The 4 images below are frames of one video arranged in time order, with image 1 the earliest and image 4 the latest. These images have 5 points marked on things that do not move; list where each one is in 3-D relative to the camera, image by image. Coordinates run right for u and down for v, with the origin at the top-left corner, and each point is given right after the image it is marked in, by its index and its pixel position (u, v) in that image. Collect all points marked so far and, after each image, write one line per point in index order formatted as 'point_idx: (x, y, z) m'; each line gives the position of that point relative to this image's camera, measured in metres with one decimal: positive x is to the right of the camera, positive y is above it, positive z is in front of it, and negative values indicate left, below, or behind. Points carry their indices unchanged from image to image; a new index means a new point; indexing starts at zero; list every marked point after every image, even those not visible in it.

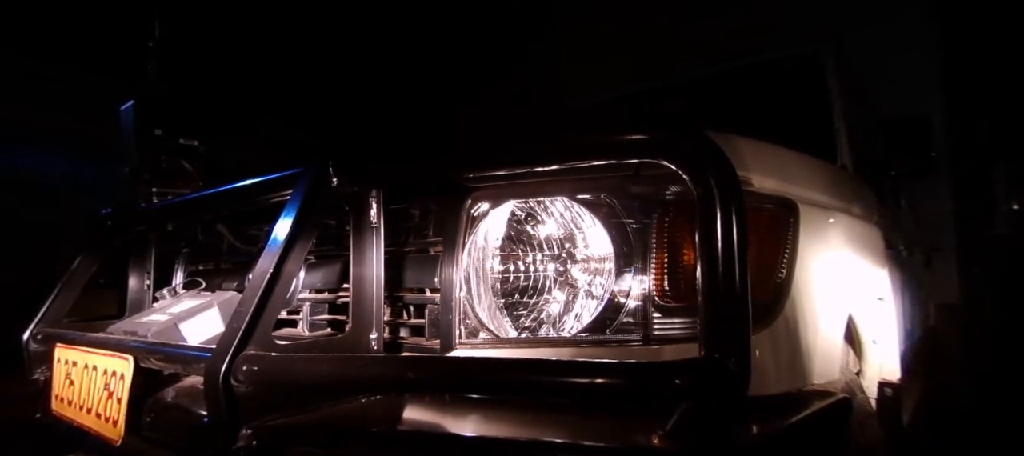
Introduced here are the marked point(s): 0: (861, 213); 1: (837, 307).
0: (+1.2, 0.0, +1.7) m
1: (+0.8, -0.2, +1.3) m
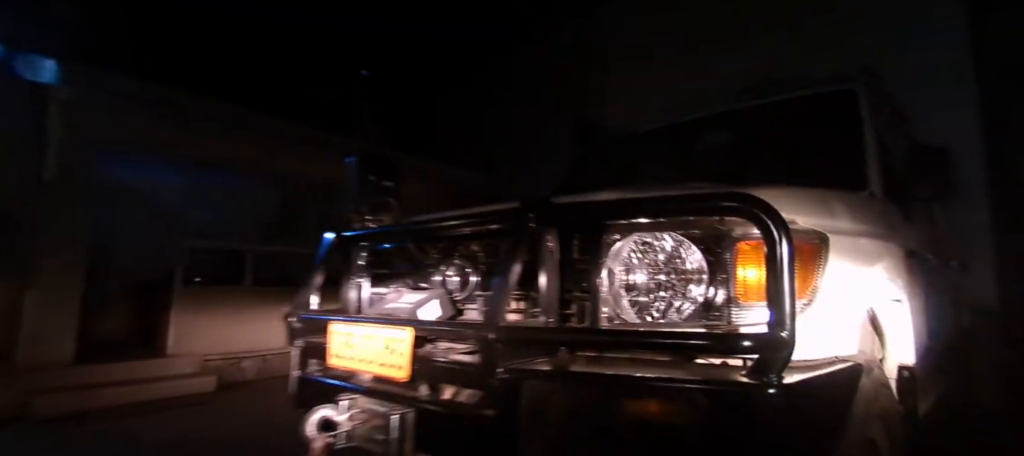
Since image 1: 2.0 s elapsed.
0: (+1.6, 0.0, +2.2) m
1: (+1.3, -0.3, +1.9) m
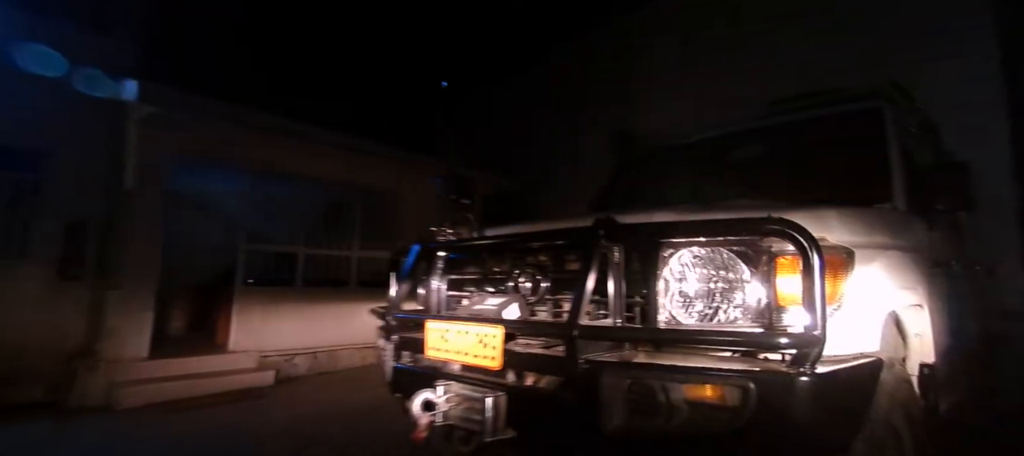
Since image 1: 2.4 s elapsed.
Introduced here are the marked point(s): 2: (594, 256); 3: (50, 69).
0: (+1.9, -0.1, +2.5) m
1: (+1.6, -0.3, +2.1) m
2: (+0.3, -0.1, +2.0) m
3: (-6.0, +2.0, +6.1) m
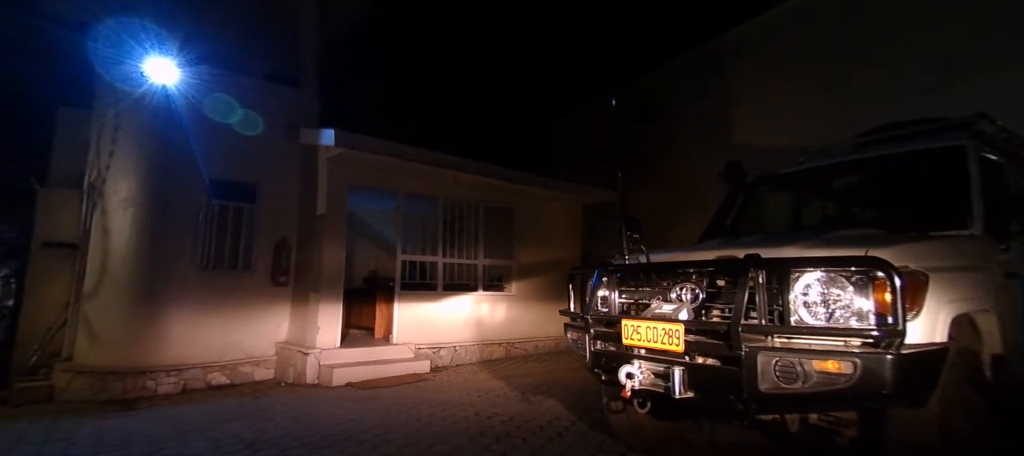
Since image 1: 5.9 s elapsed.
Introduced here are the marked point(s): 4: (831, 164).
0: (+3.1, -0.3, +3.3) m
1: (+2.7, -0.5, +3.0) m
2: (+1.4, -0.3, +3.1) m
3: (-4.3, +1.7, +8.0) m
4: (+3.2, +0.6, +5.0) m
